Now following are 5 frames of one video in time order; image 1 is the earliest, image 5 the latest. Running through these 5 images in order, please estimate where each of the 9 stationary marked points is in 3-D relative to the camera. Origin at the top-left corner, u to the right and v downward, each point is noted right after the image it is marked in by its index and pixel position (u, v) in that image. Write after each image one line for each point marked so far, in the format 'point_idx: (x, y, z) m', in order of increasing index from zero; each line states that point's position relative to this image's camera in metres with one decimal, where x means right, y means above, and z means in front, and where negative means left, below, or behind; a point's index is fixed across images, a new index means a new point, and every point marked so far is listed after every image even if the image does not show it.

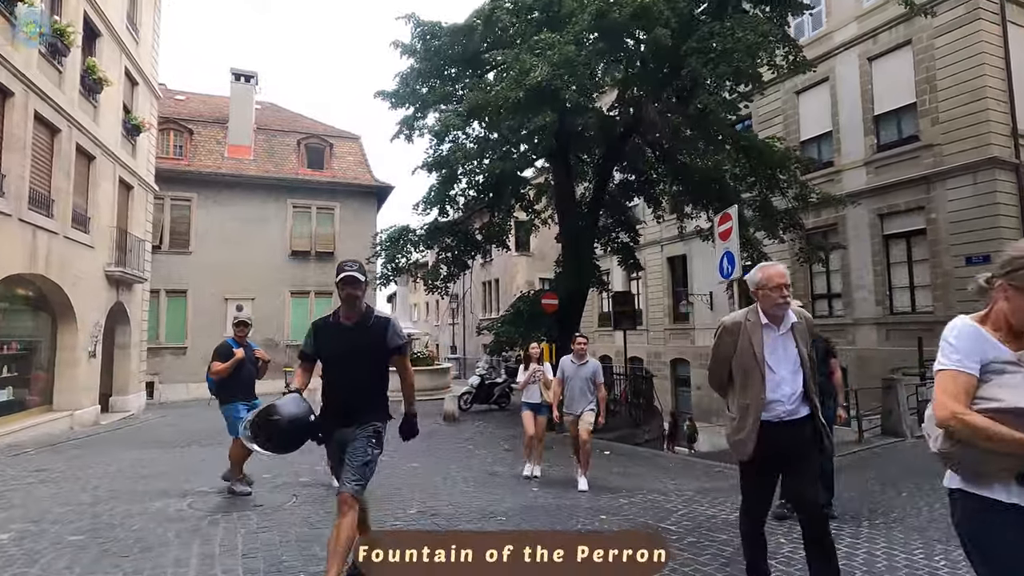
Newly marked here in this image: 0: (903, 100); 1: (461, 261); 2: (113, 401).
0: (+11.5, +5.5, +15.7) m
1: (-1.5, +0.9, +15.8) m
2: (-11.5, -3.3, +15.5) m
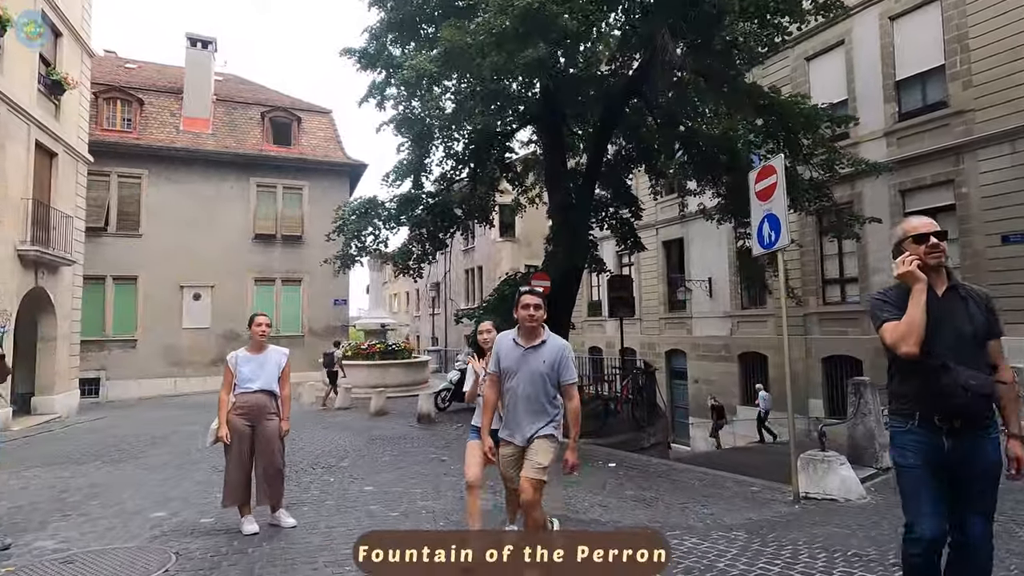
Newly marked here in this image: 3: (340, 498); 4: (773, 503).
0: (+11.0, +6.0, +14.2) m
1: (-2.0, +1.3, +14.0) m
2: (-11.9, -2.9, +13.4) m
3: (-1.8, -2.2, +5.7) m
4: (+2.8, -2.3, +5.7) m
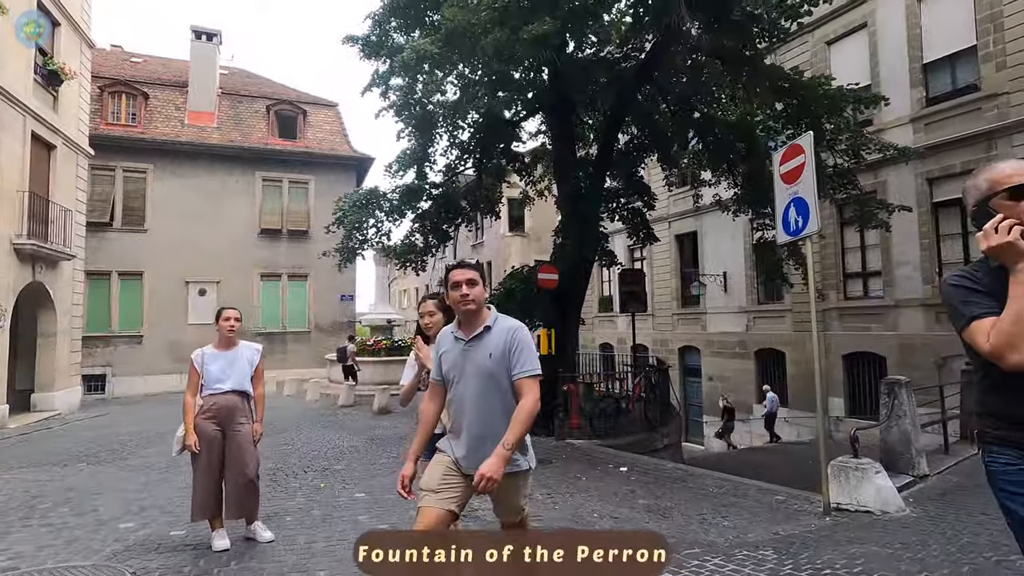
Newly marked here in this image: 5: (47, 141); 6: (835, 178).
0: (+11.2, +6.1, +13.4) m
1: (-1.8, +1.4, +13.6) m
2: (-11.8, -2.7, +13.2) m
3: (-1.8, -2.2, +5.3) m
4: (+2.8, -2.2, +5.2) m
5: (-11.4, +3.6, +13.1) m
6: (+6.8, +2.3, +11.3) m
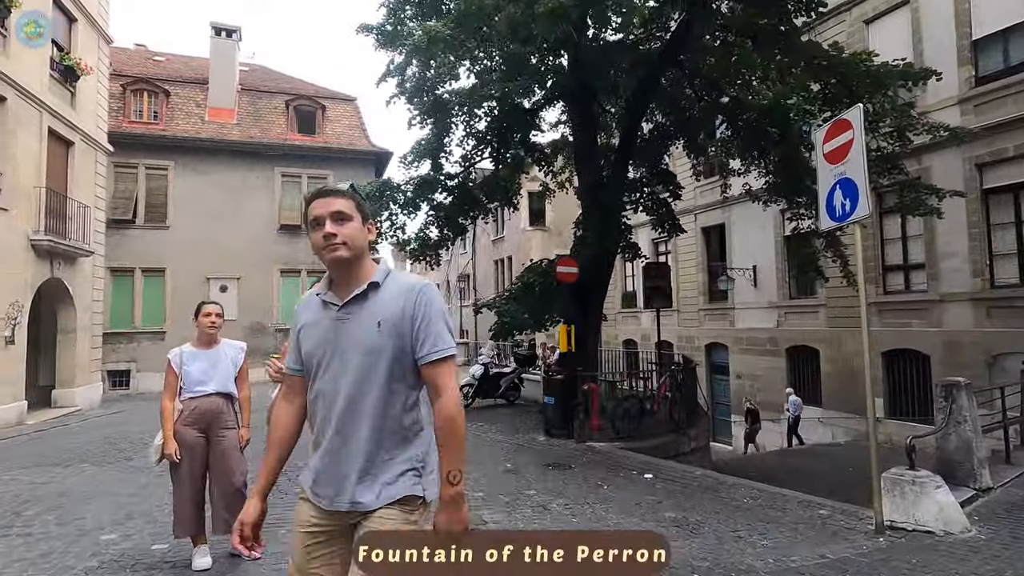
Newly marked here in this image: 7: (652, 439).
0: (+11.6, +6.3, +12.4) m
1: (-1.3, +1.6, +13.1) m
2: (-11.3, -2.7, +13.2) m
3: (-1.7, -2.1, +4.9) m
4: (+2.9, -2.1, +4.6) m
5: (-10.9, +3.7, +13.1) m
6: (+7.2, +2.5, +10.5) m
7: (+2.4, -2.6, +9.0) m
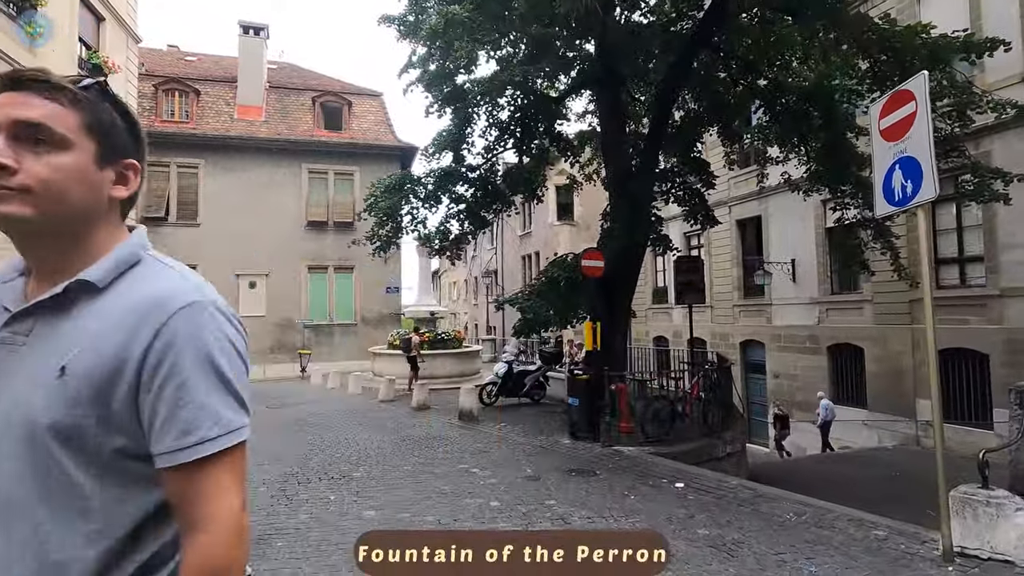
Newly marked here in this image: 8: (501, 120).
0: (+12.1, +6.4, +11.3) m
1: (-0.7, +1.7, +12.8) m
2: (-10.7, -2.6, +13.5) m
3: (-1.5, -2.0, +4.6) m
4: (+3.0, -2.1, +4.0) m
5: (-10.3, +3.8, +13.2) m
6: (+7.6, +2.6, +9.7) m
7: (+2.7, -2.5, +8.5) m
8: (-0.2, +3.8, +12.2) m
